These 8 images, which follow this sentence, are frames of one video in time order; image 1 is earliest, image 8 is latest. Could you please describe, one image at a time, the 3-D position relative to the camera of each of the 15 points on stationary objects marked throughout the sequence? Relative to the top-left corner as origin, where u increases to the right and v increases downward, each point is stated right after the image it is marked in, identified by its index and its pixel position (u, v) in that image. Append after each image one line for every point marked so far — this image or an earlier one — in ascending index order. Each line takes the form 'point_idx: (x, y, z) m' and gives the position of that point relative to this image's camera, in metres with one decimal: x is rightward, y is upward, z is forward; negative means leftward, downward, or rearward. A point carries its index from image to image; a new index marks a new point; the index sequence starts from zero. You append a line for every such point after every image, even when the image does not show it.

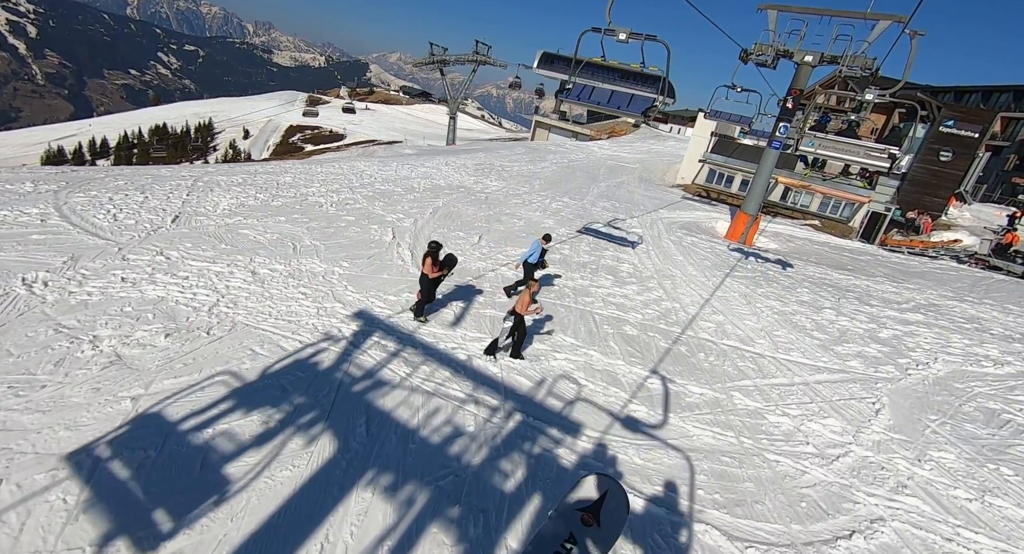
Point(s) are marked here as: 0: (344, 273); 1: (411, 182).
0: (-3.5, +0.1, +9.9) m
1: (-4.1, +3.7, +19.3) m
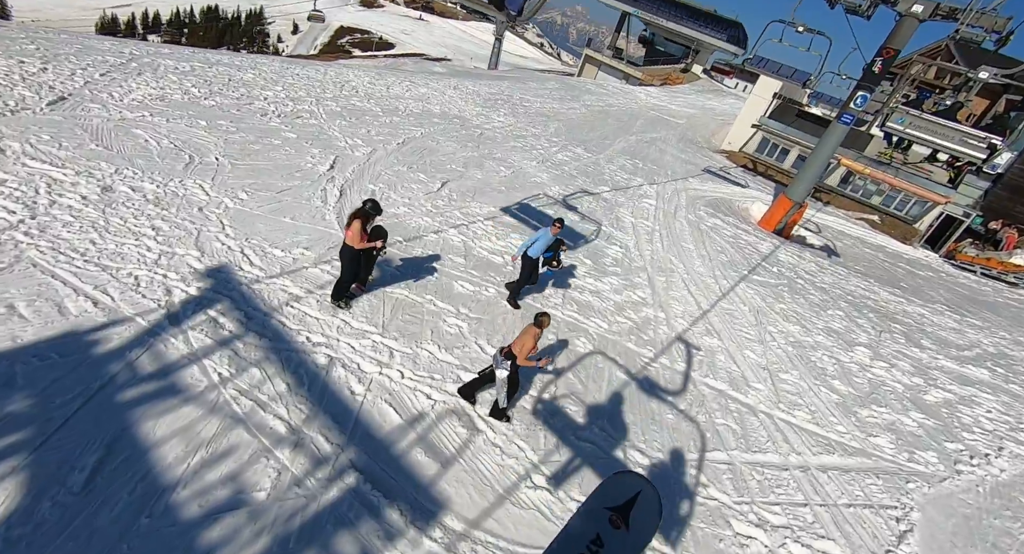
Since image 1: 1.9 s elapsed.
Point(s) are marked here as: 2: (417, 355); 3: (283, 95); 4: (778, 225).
0: (-4.5, +1.1, +7.6) m
1: (-3.9, +5.9, +16.4) m
2: (-1.2, -1.0, +5.9) m
3: (-6.5, +5.2, +13.6) m
4: (+9.2, +1.8, +16.1) m
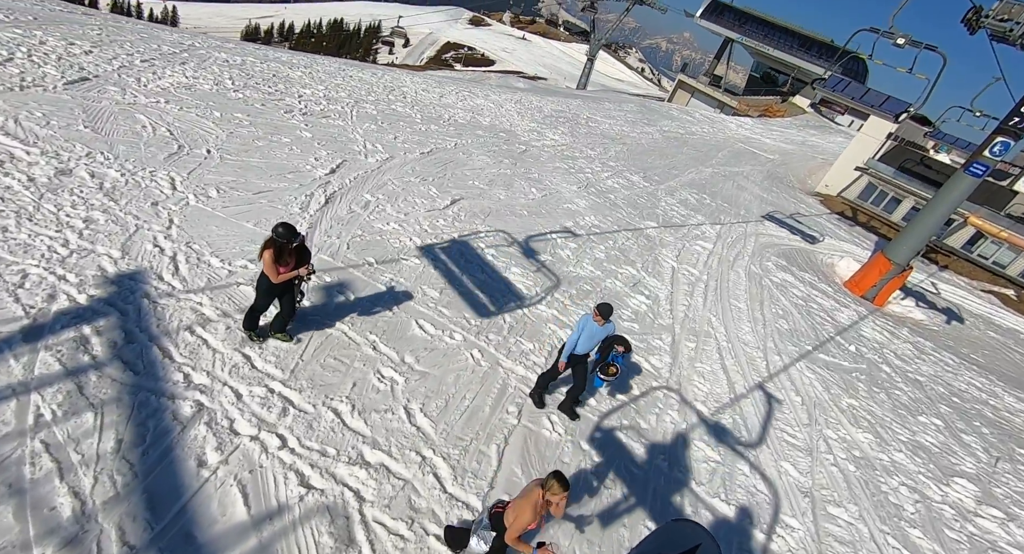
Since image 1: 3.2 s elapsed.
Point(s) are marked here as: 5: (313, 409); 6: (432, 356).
0: (-4.6, +1.0, +6.8) m
1: (-2.2, +5.3, +15.6) m
2: (-1.9, -1.4, +4.6) m
3: (-5.3, +5.1, +13.2) m
4: (+10.1, -0.3, +13.2) m
5: (-1.9, -1.3, +4.6) m
6: (-0.9, -1.0, +5.7) m
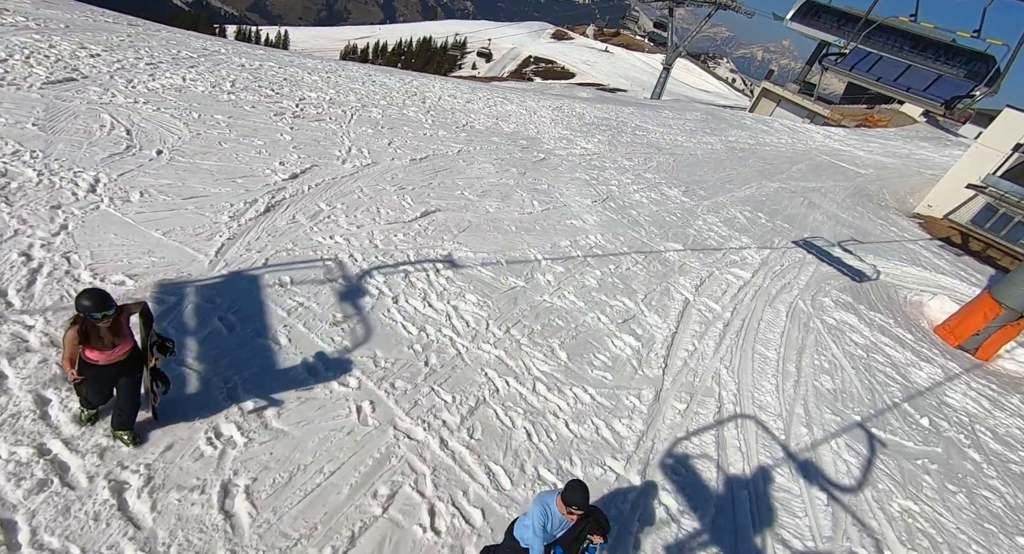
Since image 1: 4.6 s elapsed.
0: (-5.4, +0.8, +6.1) m
1: (-1.5, +4.8, +14.6) m
2: (-3.1, -1.6, +3.5) m
3: (-4.9, +4.8, +12.6) m
4: (+10.1, -1.3, +10.3) m
5: (-3.2, -1.5, +3.6) m
6: (-2.0, -1.3, +4.5) m
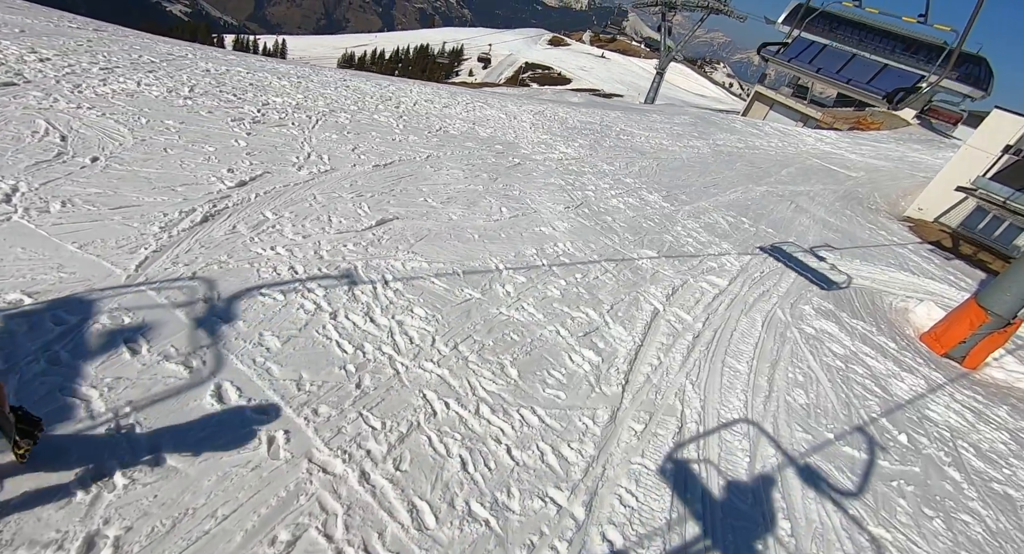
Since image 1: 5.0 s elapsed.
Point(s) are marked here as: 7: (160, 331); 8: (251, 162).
0: (-6.0, +0.6, +5.7) m
1: (-2.2, +4.6, +14.2) m
2: (-3.7, -1.7, +3.1) m
3: (-5.6, +4.5, +12.3) m
4: (+9.4, -1.5, +9.9) m
5: (-3.8, -1.7, +3.1) m
6: (-2.7, -1.4, +4.1) m
7: (-3.6, -0.5, +5.2) m
8: (-4.8, +2.1, +8.7) m
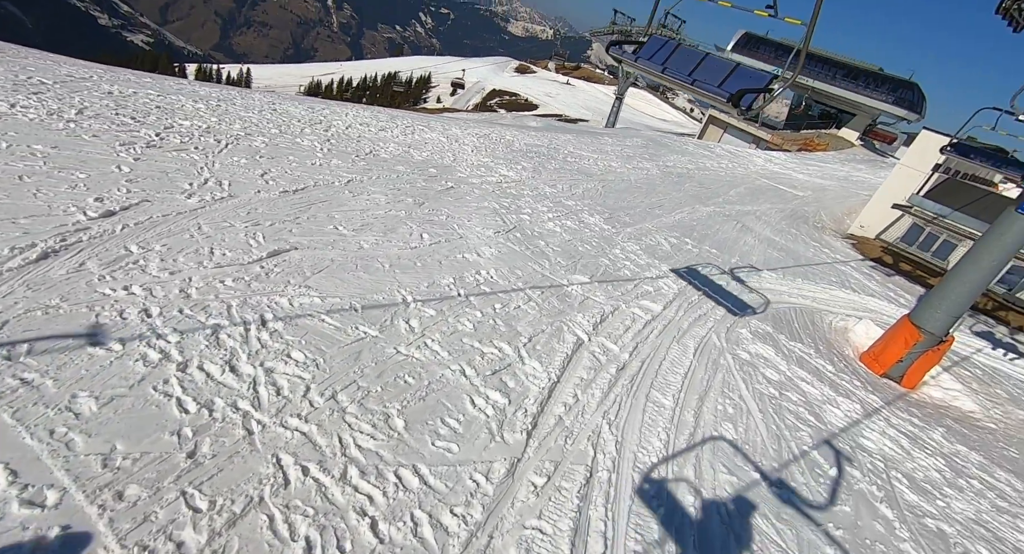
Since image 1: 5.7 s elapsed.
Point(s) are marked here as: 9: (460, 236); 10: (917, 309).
0: (-7.3, +0.1, +4.7) m
1: (-4.1, +3.7, +13.6) m
2: (-4.8, -2.1, +2.1) m
3: (-7.4, +3.6, +11.4) m
4: (+7.9, -1.8, +9.7) m
5: (-4.9, -2.0, +2.1) m
6: (-3.8, -1.8, +3.2) m
7: (-4.8, -1.0, +4.2) m
8: (-6.3, +1.4, +7.8) m
9: (-1.1, +0.9, +10.1) m
10: (+7.8, -0.6, +9.3) m
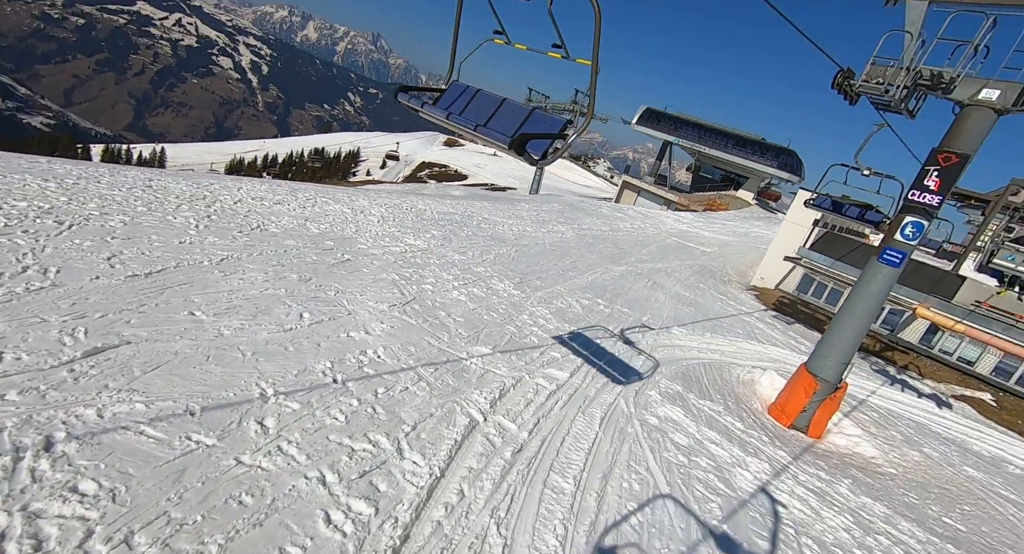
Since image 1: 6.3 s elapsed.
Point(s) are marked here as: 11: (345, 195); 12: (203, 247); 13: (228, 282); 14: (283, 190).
0: (-8.6, -1.0, +3.0) m
1: (-6.8, +1.4, +12.6) m
2: (-5.6, -2.7, +0.5) m
3: (-9.8, +1.6, +10.1) m
4: (+5.9, -2.9, +9.8) m
5: (-5.7, -2.7, +0.5) m
6: (-4.8, -2.5, +1.8) m
7: (-6.0, -1.9, +2.8) m
8: (-8.0, -0.1, +6.3) m
9: (-3.2, -0.7, +9.2) m
10: (+5.9, -1.6, +9.5) m
11: (-6.9, +3.4, +19.7) m
12: (-6.6, +0.6, +10.2) m
13: (-5.4, -0.1, +9.1) m
14: (-8.4, +3.2, +17.4) m
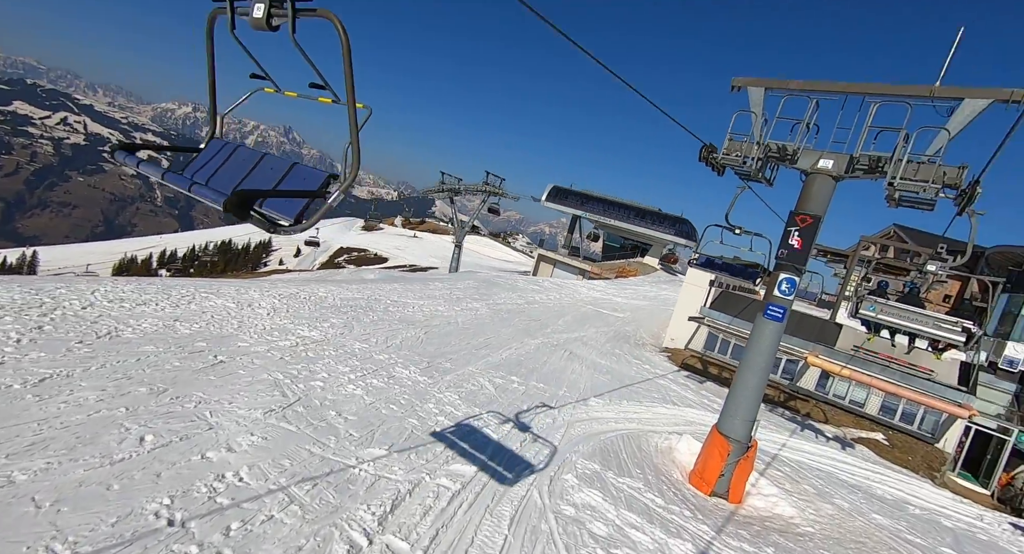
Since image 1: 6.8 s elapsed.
0: (-9.4, -2.1, +0.8) m
1: (-9.3, -1.2, +10.8) m
2: (-5.9, -3.2, -1.4) m
3: (-11.8, -0.8, +7.9) m
4: (+4.1, -4.1, +9.4) m
5: (-6.0, -3.1, -1.4) m
6: (-5.3, -3.1, 0.0) m
7: (-6.6, -2.8, +0.9) m
8: (-9.4, -1.7, +4.3) m
9: (-5.0, -2.4, +7.8) m
10: (+4.0, -2.8, +9.3) m
11: (-10.6, -0.5, +18.0) m
12: (-8.6, -1.6, +8.4) m
13: (-7.2, -2.0, +7.4) m
14: (-11.7, -0.4, +15.6) m
